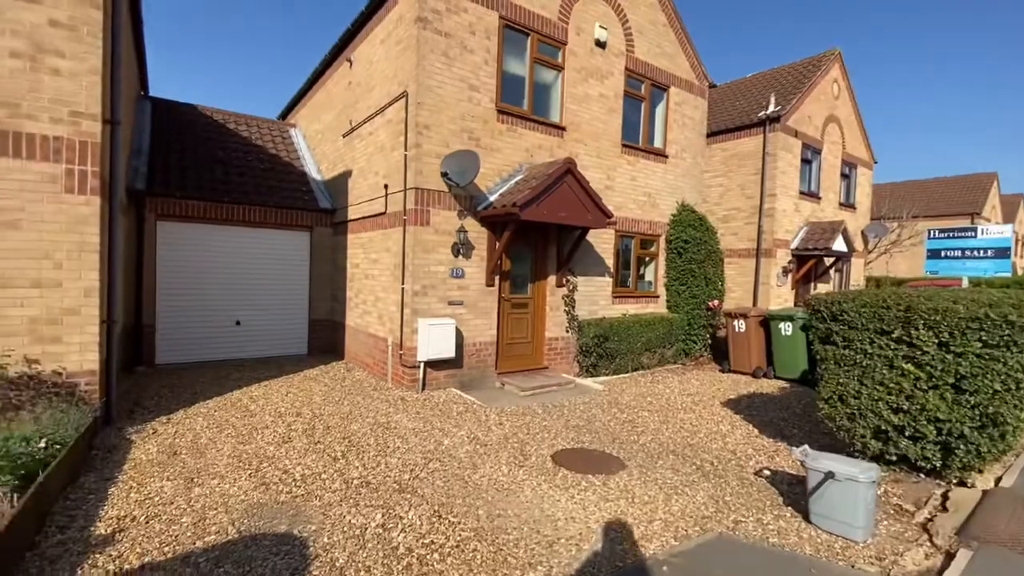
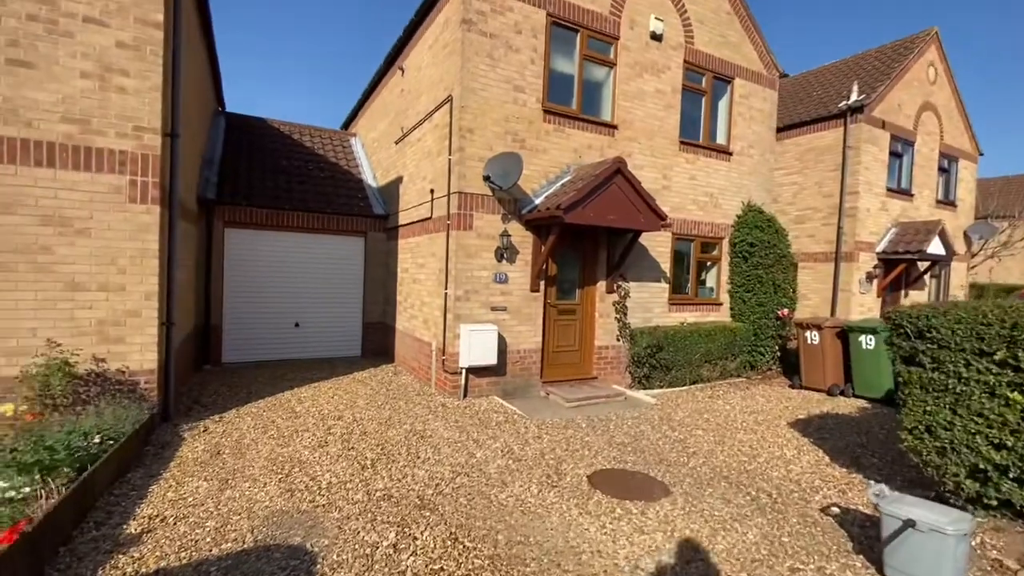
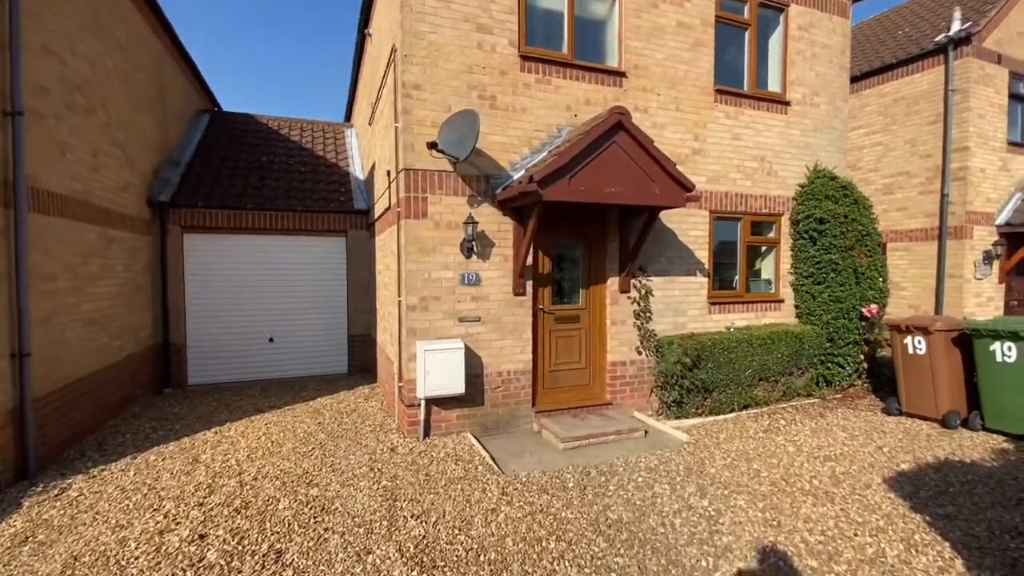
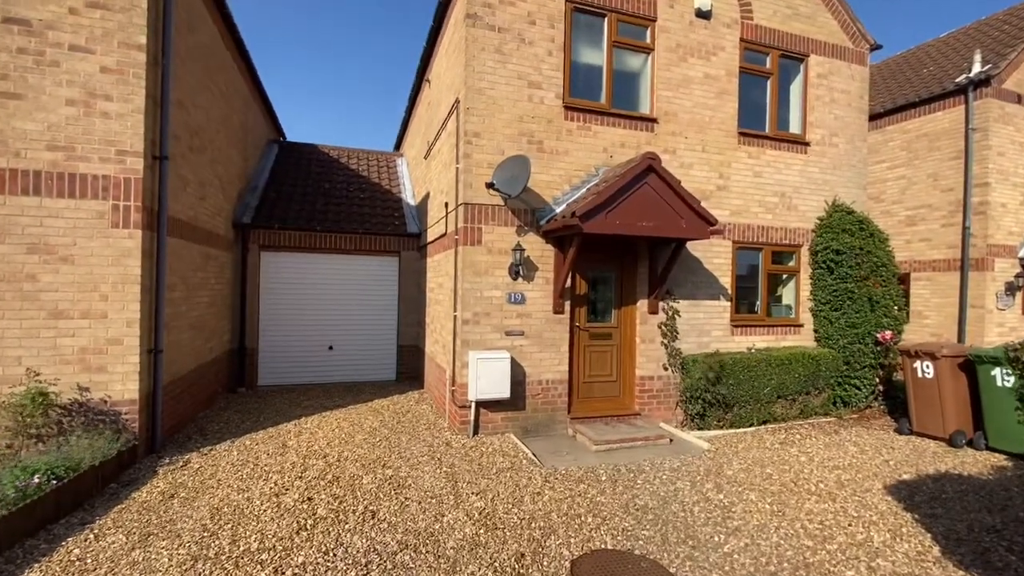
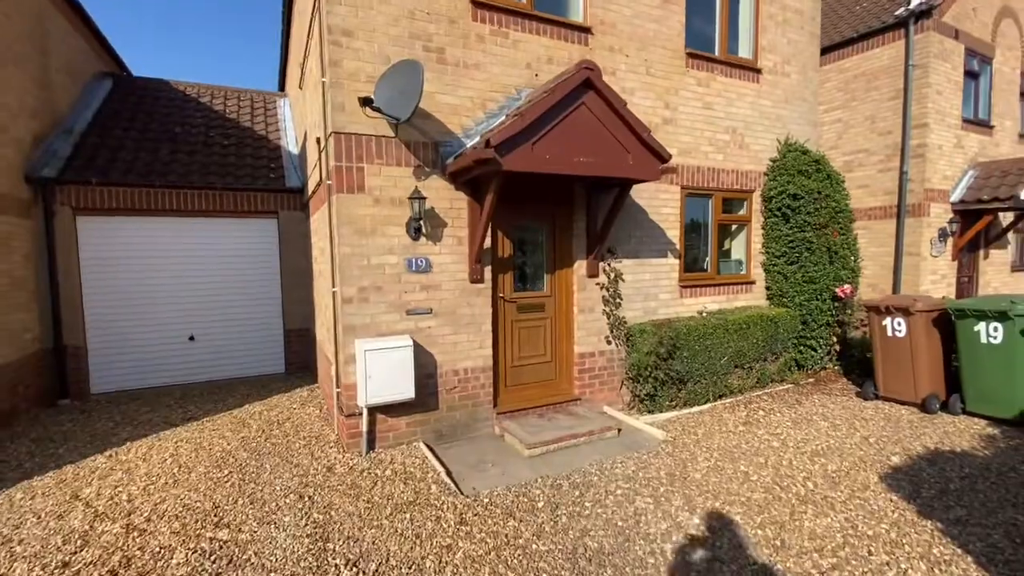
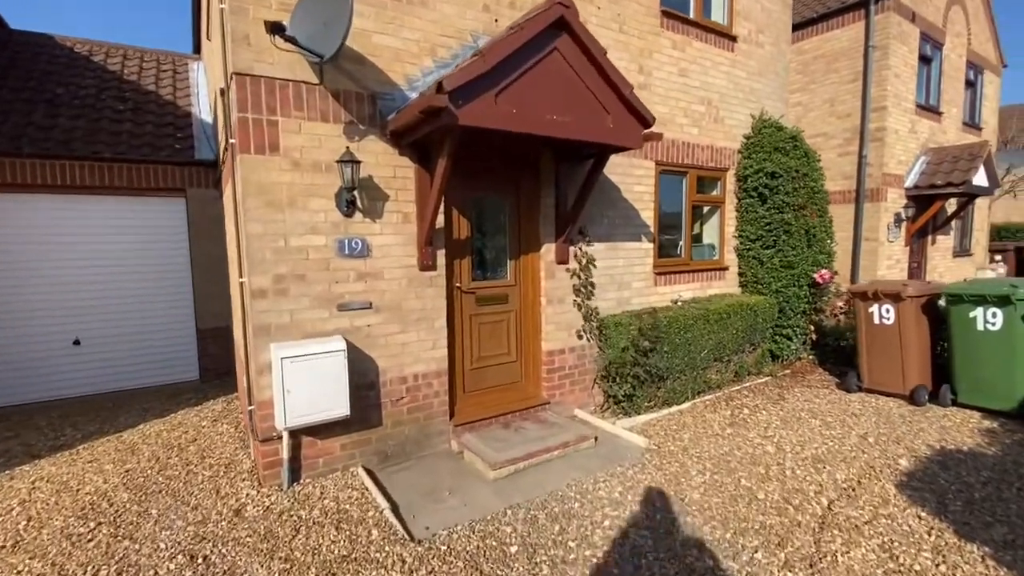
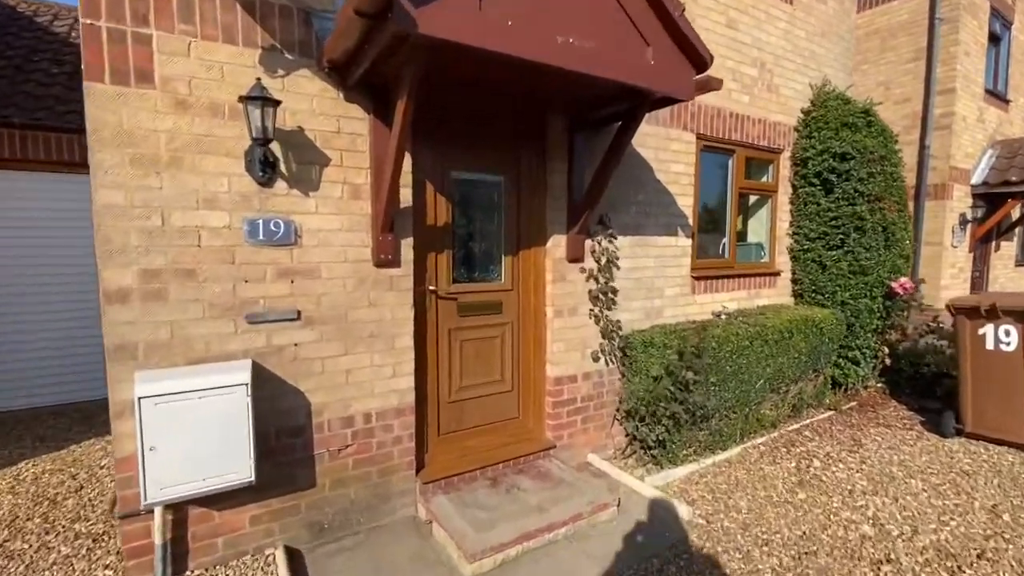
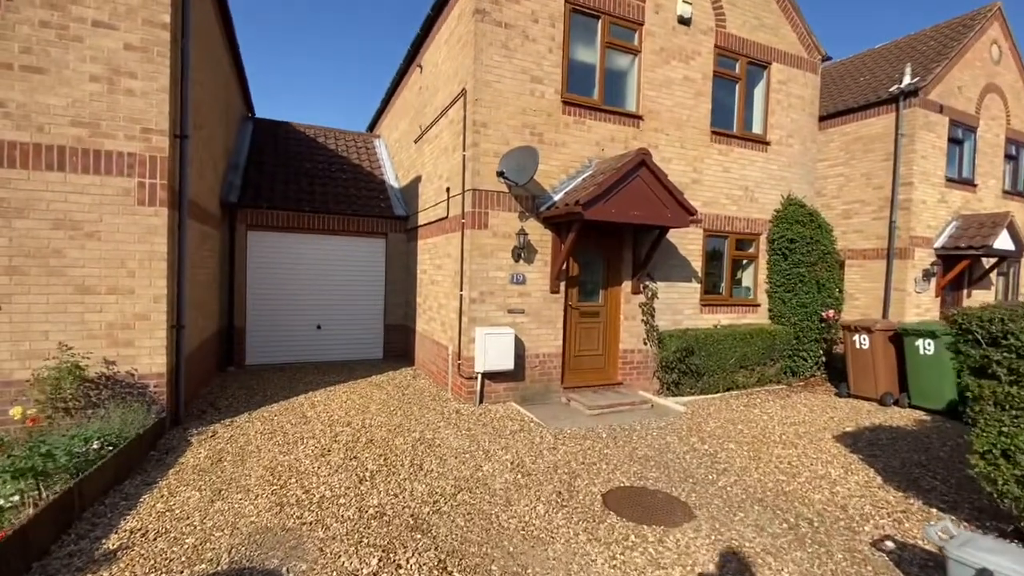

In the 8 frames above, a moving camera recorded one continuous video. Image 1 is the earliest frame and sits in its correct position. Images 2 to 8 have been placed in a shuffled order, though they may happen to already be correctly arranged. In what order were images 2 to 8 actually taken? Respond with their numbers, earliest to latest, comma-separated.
2, 8, 4, 3, 5, 6, 7
